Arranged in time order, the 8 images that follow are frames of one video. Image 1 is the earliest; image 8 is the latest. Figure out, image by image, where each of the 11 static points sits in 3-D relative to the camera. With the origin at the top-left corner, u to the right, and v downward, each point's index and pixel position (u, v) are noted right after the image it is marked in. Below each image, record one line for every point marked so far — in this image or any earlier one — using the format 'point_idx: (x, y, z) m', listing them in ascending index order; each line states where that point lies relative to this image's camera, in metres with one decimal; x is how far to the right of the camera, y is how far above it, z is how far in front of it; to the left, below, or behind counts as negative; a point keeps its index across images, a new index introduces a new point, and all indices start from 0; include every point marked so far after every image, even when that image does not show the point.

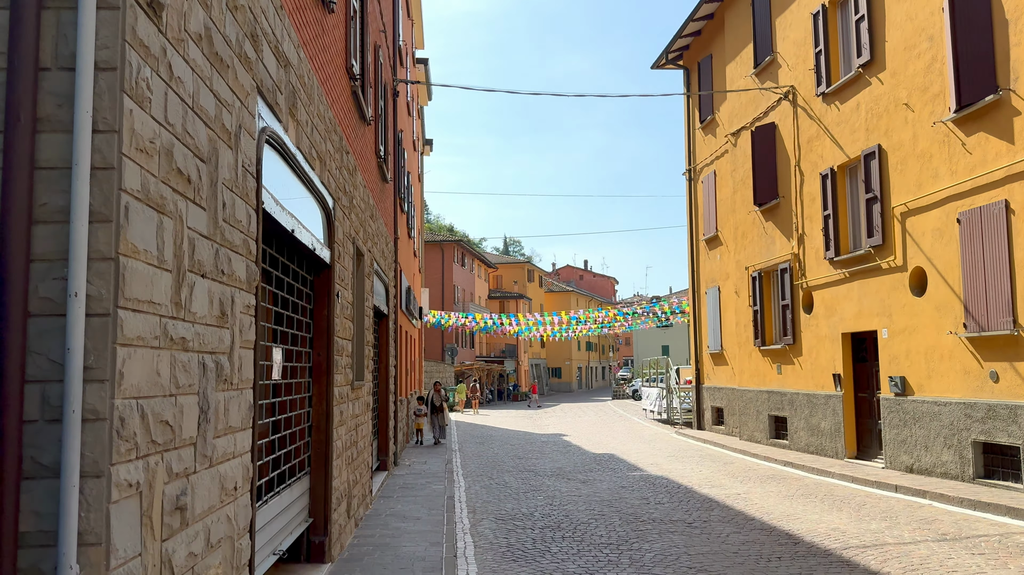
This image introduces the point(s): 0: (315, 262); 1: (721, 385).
0: (-1.5, +0.2, +6.2) m
1: (+4.8, -2.3, +18.8) m
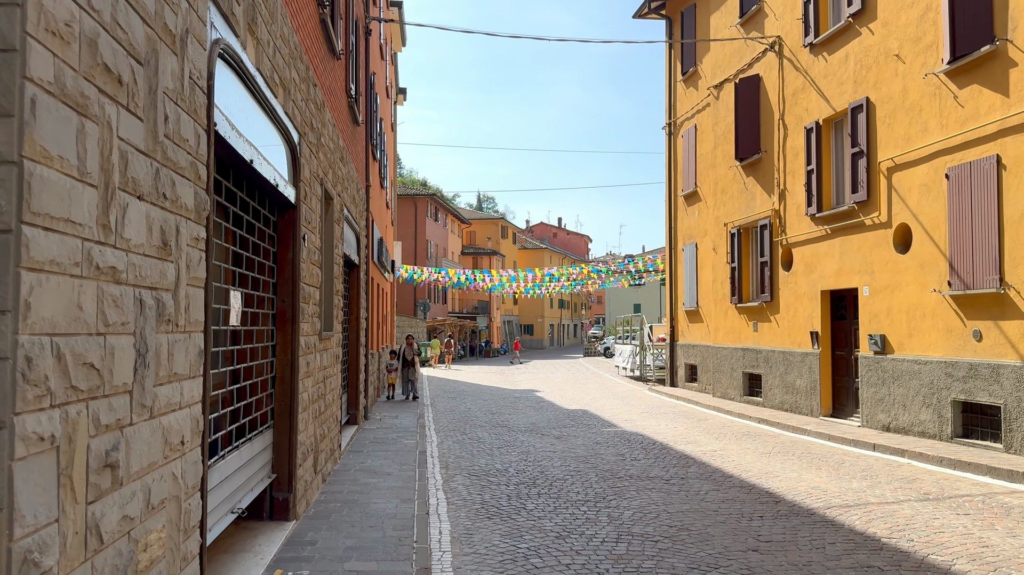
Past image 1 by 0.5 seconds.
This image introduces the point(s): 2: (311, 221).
0: (-1.6, +0.6, +5.7) m
1: (+4.2, -1.3, +18.6) m
2: (-1.6, +0.5, +6.6) m
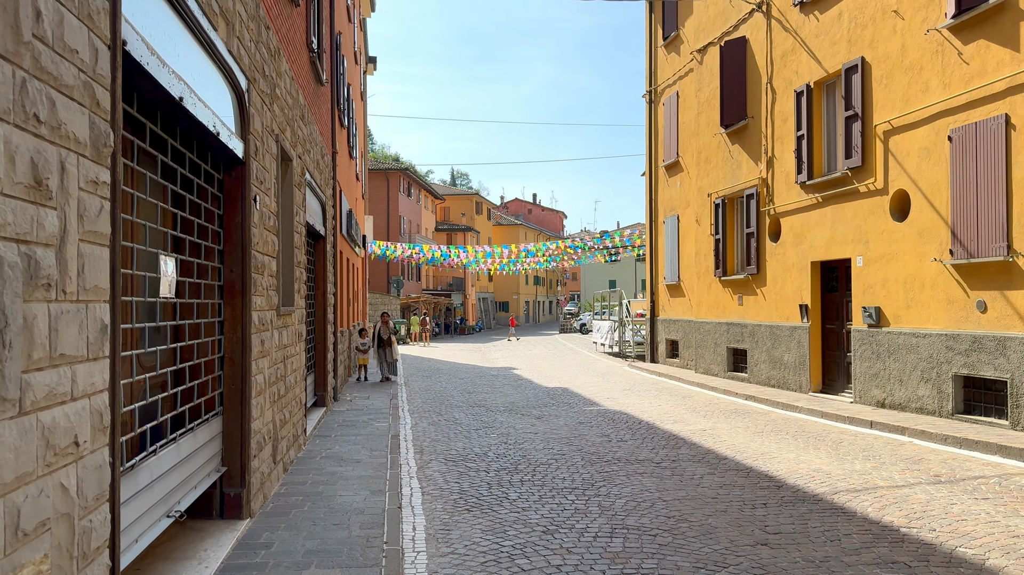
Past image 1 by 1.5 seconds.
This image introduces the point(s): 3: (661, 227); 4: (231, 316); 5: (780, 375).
0: (-1.8, +0.8, +5.0) m
1: (+3.7, -0.7, +18.1) m
2: (-1.8, +0.8, +5.9) m
3: (+3.5, +1.4, +19.4) m
4: (-1.8, -0.2, +5.2) m
5: (+4.3, -1.4, +13.3) m
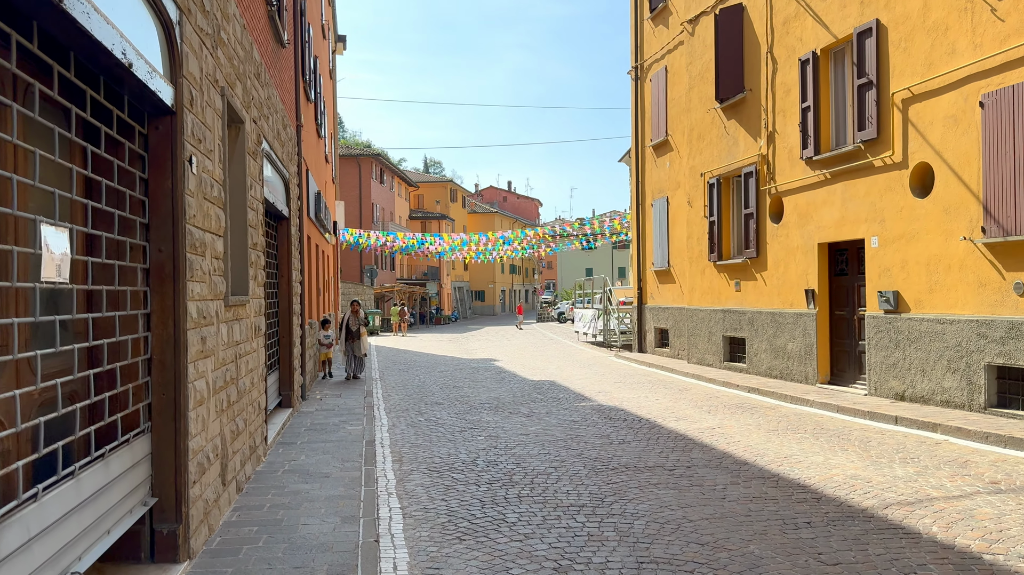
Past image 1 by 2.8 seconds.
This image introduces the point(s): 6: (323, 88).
0: (-1.7, +0.9, +3.9) m
1: (+3.3, -0.4, +17.2) m
2: (-1.8, +0.9, +4.8) m
3: (+3.1, +1.7, +18.5) m
4: (-1.8, -0.1, +4.1) m
5: (+4.1, -1.2, +12.4) m
6: (-4.4, +4.7, +19.2) m
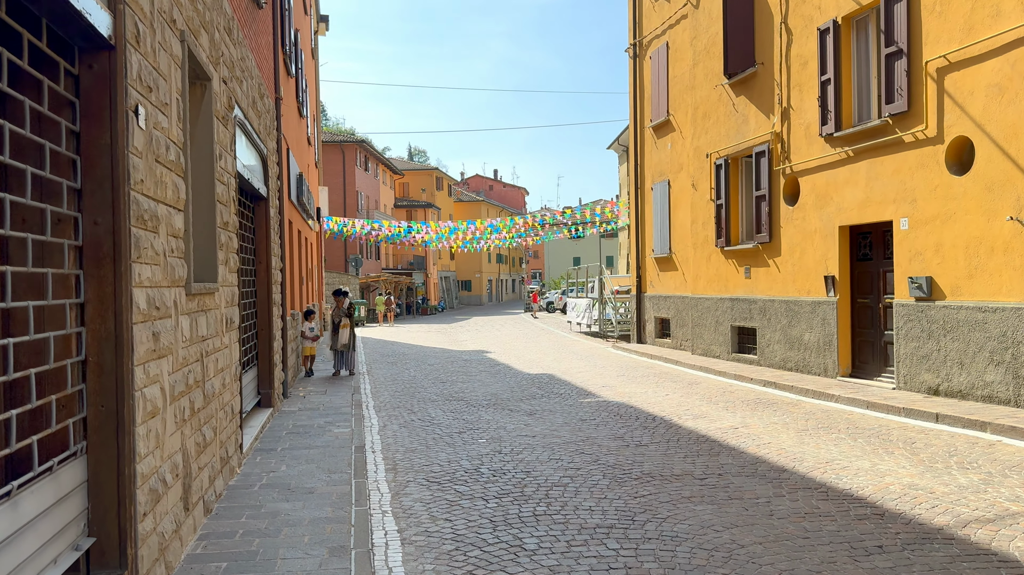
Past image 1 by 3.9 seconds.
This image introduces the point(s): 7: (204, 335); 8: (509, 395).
0: (-1.6, +1.0, +3.0) m
1: (+3.1, -0.1, +16.4) m
2: (-1.7, +0.9, +3.9) m
3: (+2.9, +2.0, +17.7) m
4: (-1.7, 0.0, +3.3) m
5: (+4.1, -1.0, +11.6) m
6: (-4.6, +4.9, +18.2) m
7: (-1.9, -0.3, +4.9) m
8: (0.0, -1.4, +10.9) m
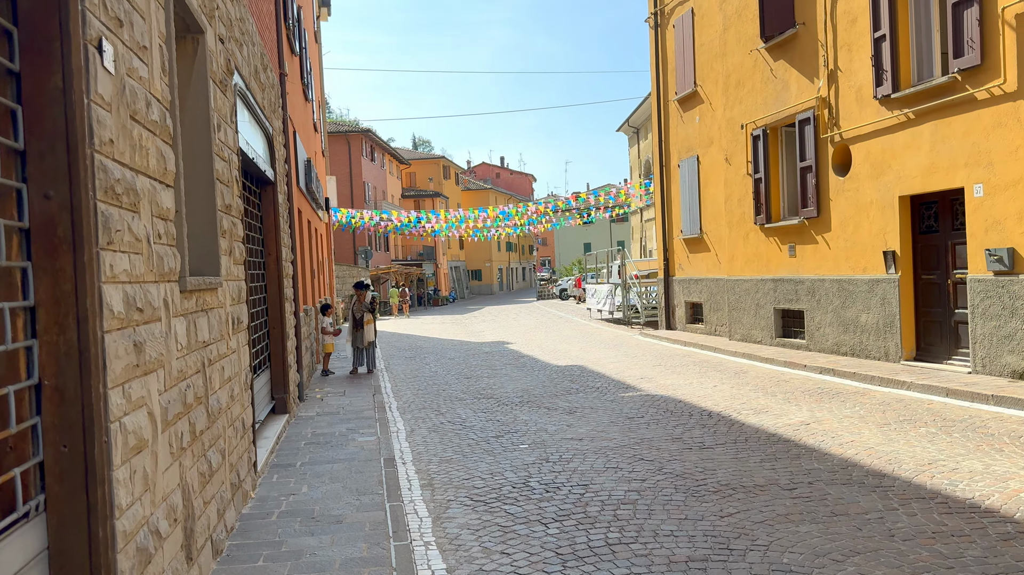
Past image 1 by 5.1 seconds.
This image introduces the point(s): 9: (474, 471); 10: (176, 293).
0: (-1.3, +1.0, +2.1) m
1: (+3.6, +0.2, +15.5) m
2: (-1.4, +1.0, +3.0) m
3: (+3.3, +2.4, +16.7) m
4: (-1.3, 0.0, +2.4) m
5: (+4.5, -0.7, +10.7) m
6: (-4.3, +5.1, +17.3) m
7: (-1.5, -0.3, +4.0) m
8: (+0.4, -1.3, +10.1) m
9: (-0.3, -1.3, +6.0) m
10: (-1.4, 0.0, +3.4) m
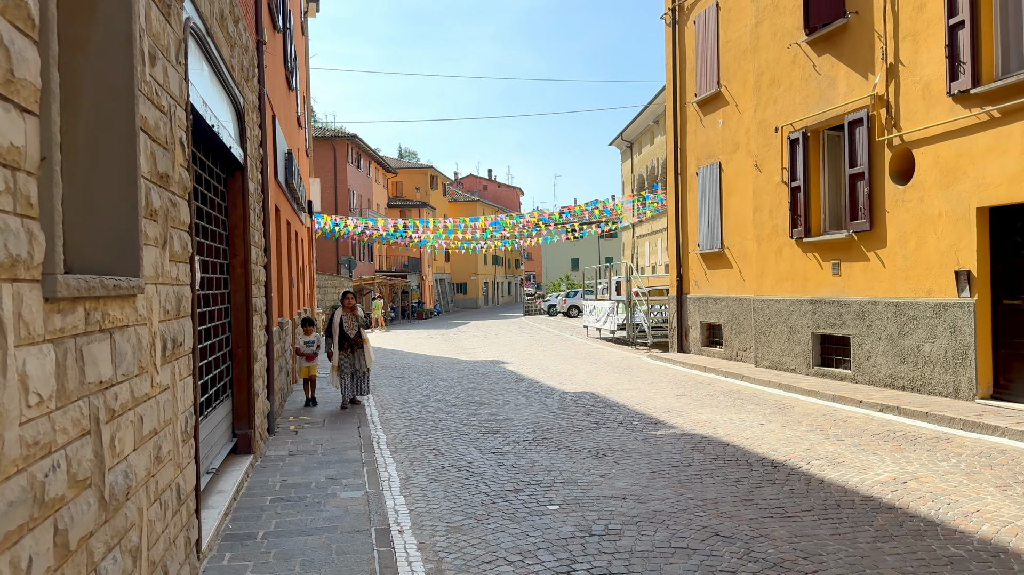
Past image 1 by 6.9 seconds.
0: (-1.0, +1.0, +0.6) m
1: (+3.6, -0.1, +14.1) m
2: (-1.1, +0.9, +1.5) m
3: (+3.3, +2.0, +15.3) m
4: (-1.0, 0.0, +0.9) m
5: (+4.6, -1.0, +9.3) m
6: (-4.2, +4.9, +15.7) m
7: (-1.2, -0.3, +2.5) m
8: (+0.5, -1.5, +8.6) m
9: (-0.1, -1.4, +4.5) m
10: (-1.1, 0.0, +1.9) m
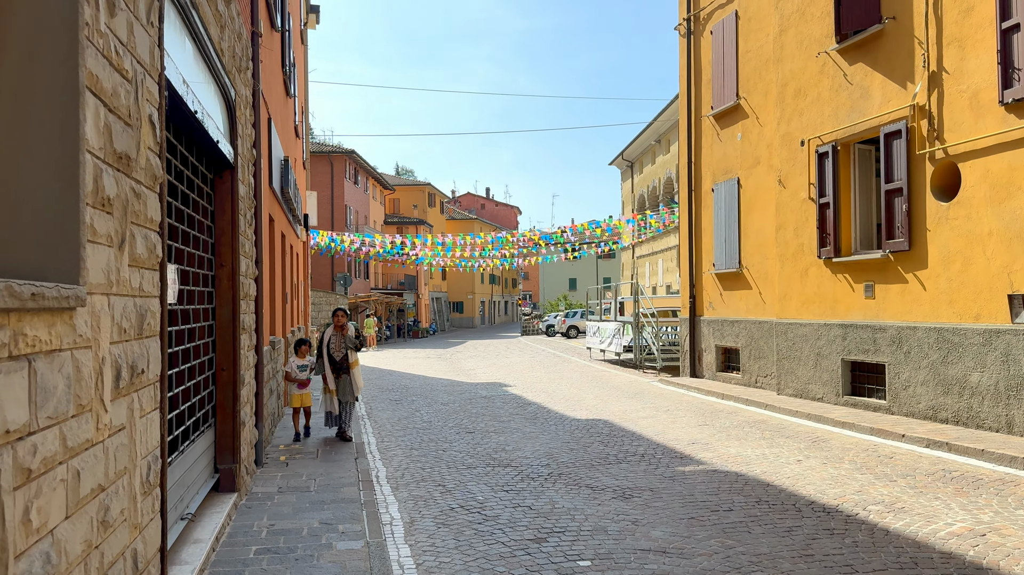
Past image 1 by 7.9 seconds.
0: (-0.8, +1.0, -0.1) m
1: (+3.7, -0.5, +13.4) m
2: (-0.9, +1.0, +0.8) m
3: (+3.5, +1.6, +14.7) m
4: (-0.8, 0.0, +0.1) m
5: (+4.7, -1.2, +8.6) m
6: (-4.1, +4.6, +15.1) m
7: (-1.1, -0.3, +1.8) m
8: (+0.6, -1.6, +7.8) m
9: (+0.1, -1.5, +3.8) m
10: (-0.9, -0.1, +1.2) m
